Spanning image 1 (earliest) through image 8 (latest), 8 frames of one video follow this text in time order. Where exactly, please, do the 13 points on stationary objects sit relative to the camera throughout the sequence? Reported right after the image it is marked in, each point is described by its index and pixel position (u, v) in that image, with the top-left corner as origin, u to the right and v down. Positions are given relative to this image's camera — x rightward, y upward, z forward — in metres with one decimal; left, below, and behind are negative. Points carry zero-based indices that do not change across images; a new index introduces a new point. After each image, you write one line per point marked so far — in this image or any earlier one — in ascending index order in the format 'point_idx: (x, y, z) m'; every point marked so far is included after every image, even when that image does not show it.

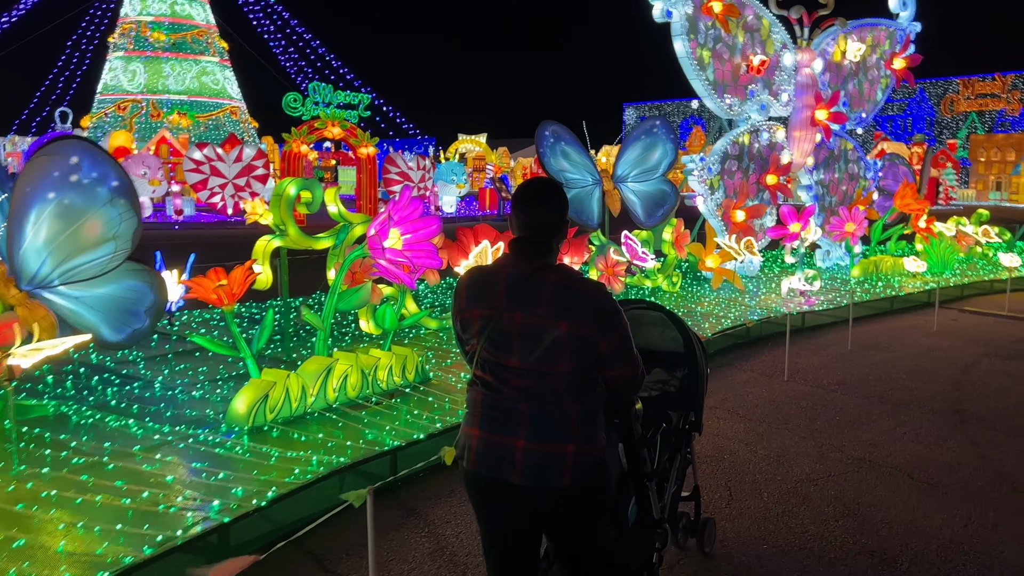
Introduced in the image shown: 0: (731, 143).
0: (+2.8, +1.8, +10.1) m
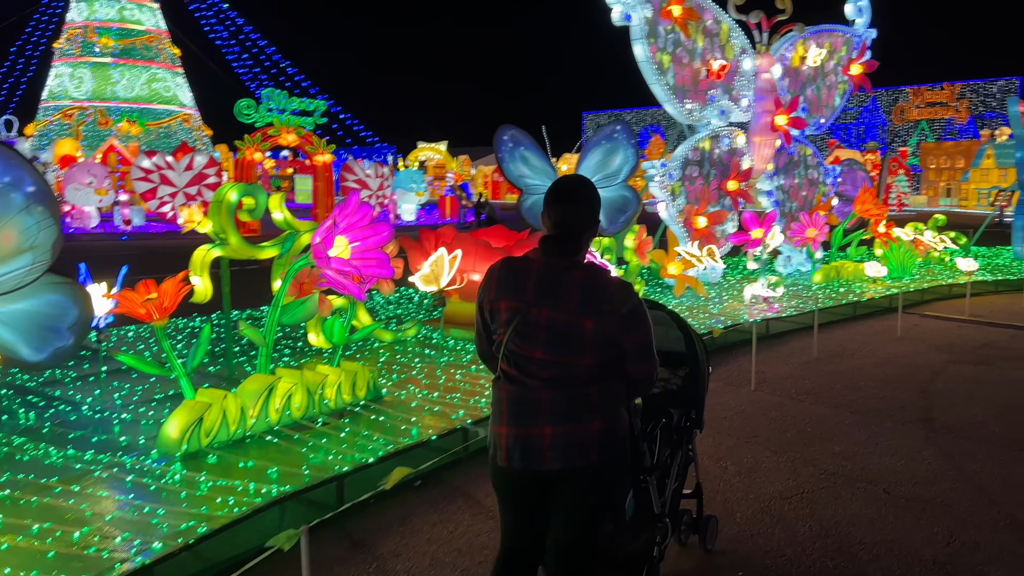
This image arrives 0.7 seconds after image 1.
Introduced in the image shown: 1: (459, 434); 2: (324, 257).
0: (+2.2, +1.7, +10.0) m
1: (-0.3, -0.8, +4.5) m
2: (-1.1, +0.2, +4.5) m
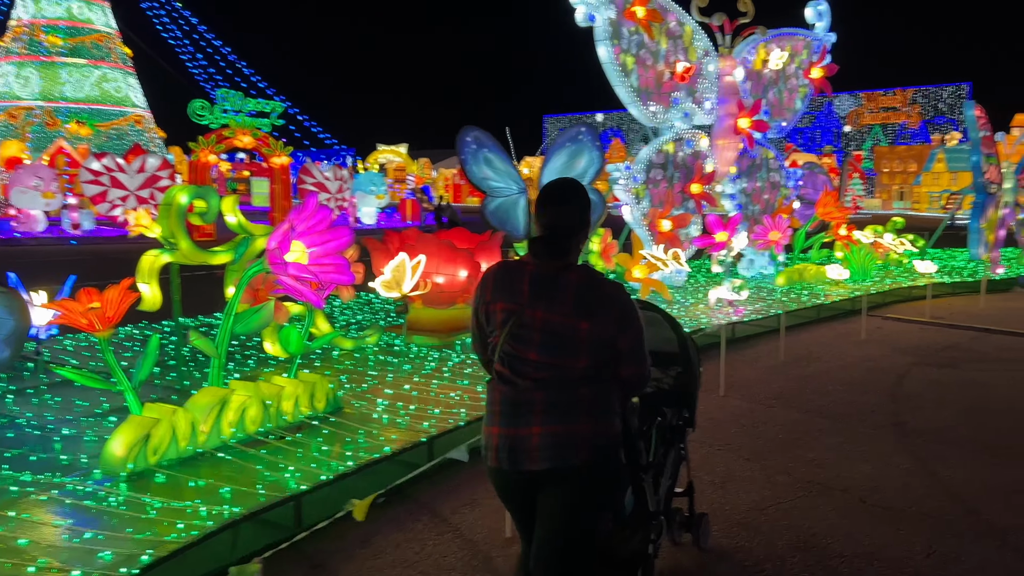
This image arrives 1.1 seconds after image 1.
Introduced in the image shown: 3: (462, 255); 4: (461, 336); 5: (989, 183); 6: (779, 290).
0: (+1.8, +1.7, +9.9) m
1: (-0.5, -0.8, +4.3) m
2: (-1.2, +0.1, +4.3) m
3: (-0.4, +0.2, +6.3) m
4: (-0.4, -0.4, +6.7) m
5: (+6.7, +1.5, +11.4) m
6: (+3.6, 0.0, +10.9) m
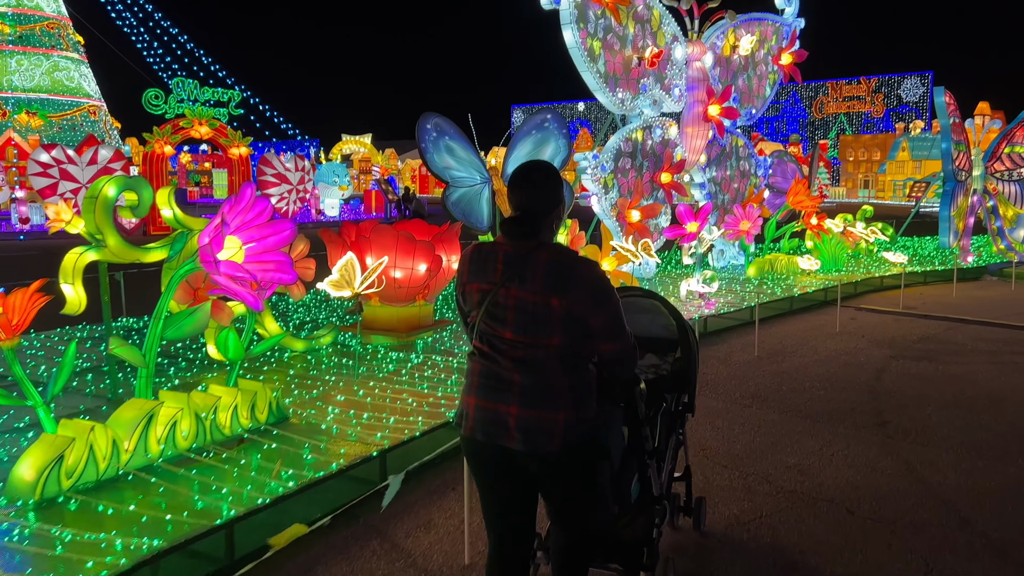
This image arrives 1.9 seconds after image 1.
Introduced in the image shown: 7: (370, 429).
0: (+1.3, +1.8, +9.6) m
1: (-0.7, -0.8, +3.9) m
2: (-1.4, +0.1, +3.9) m
3: (-0.7, +0.3, +5.9) m
4: (-0.7, -0.4, +6.3) m
5: (+6.3, +1.6, +11.3) m
6: (+3.2, +0.1, +10.7) m
7: (-0.8, -0.8, +4.3) m
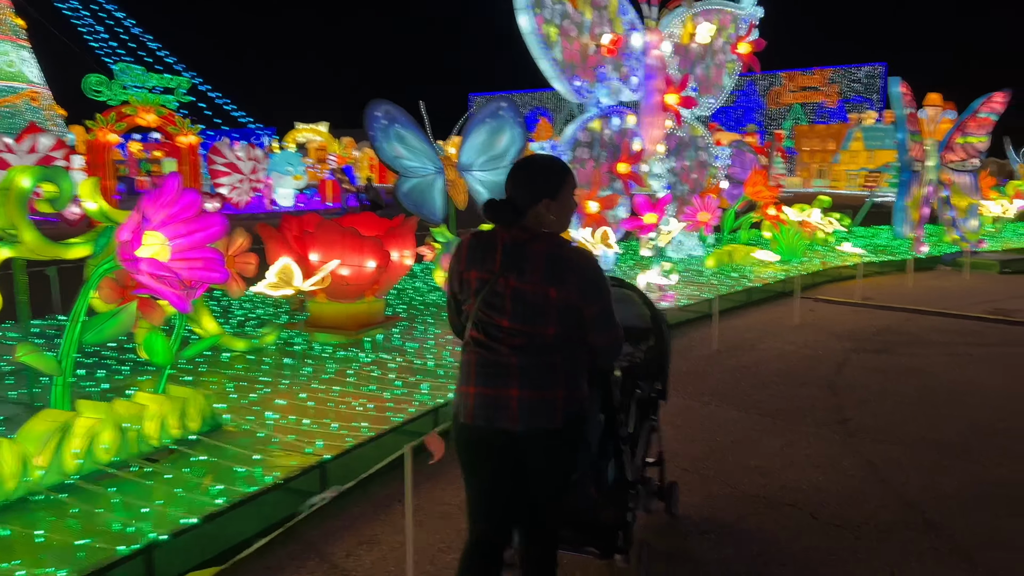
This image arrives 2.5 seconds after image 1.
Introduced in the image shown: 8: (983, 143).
0: (+0.8, +1.9, +9.4) m
1: (-0.9, -0.8, +3.6) m
2: (-1.7, +0.1, +3.6) m
3: (-1.0, +0.3, +5.7) m
4: (-1.1, -0.3, +6.0) m
5: (+5.6, +1.8, +11.3) m
6: (+2.6, +0.2, +10.6) m
7: (-1.0, -0.8, +4.1) m
8: (+7.4, +2.3, +12.7) m
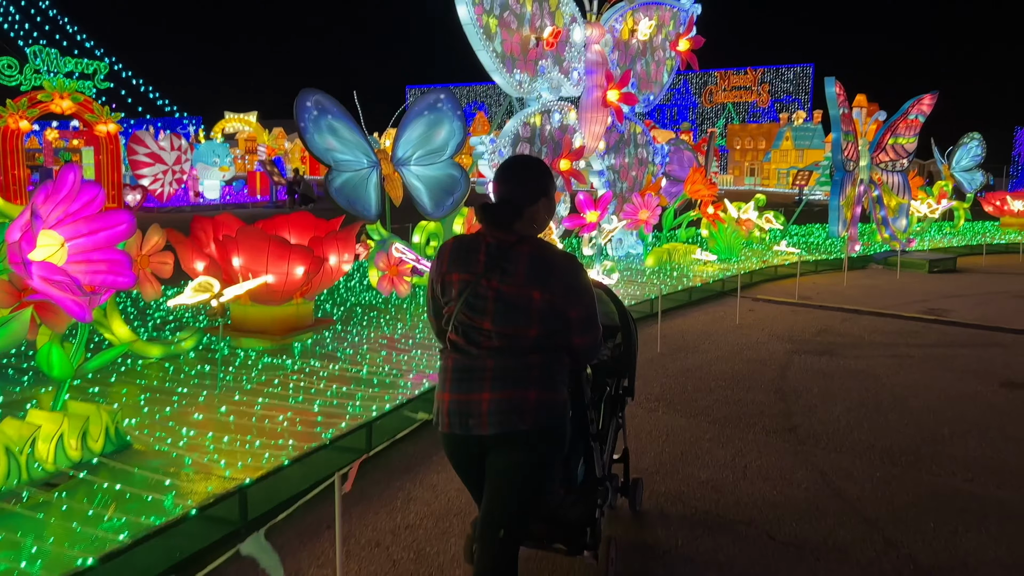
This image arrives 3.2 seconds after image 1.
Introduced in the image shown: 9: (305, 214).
0: (+0.1, +1.9, +9.1) m
1: (-1.1, -0.9, +3.3) m
2: (-1.9, +0.1, +3.2) m
3: (-1.4, +0.3, +5.3) m
4: (-1.5, -0.3, +5.7) m
5: (+4.8, +1.8, +11.4) m
6: (+1.8, +0.2, +10.5) m
7: (-1.3, -0.8, +3.7) m
8: (+6.4, +2.3, +12.9) m
9: (-1.5, +0.5, +5.6) m
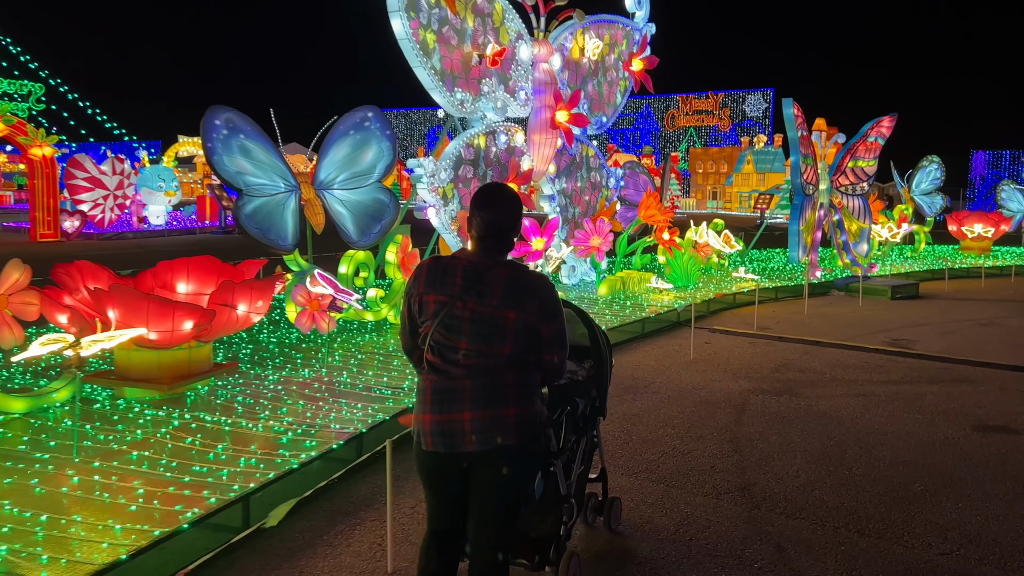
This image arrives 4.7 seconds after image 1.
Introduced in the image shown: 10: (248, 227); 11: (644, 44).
0: (-0.5, +1.5, +8.6) m
1: (-1.5, -1.1, +2.6) m
2: (-2.3, -0.1, +2.5) m
3: (-1.9, 0.0, +4.6) m
4: (-2.0, -0.6, +5.0) m
5: (+4.0, +1.4, +11.0) m
6: (+1.1, -0.2, +10.0) m
7: (-1.7, -1.0, +3.0) m
8: (+5.6, +1.9, +12.6) m
9: (-2.0, +0.3, +5.0) m
10: (-2.0, +0.5, +6.1) m
11: (+1.9, +3.6, +11.7) m
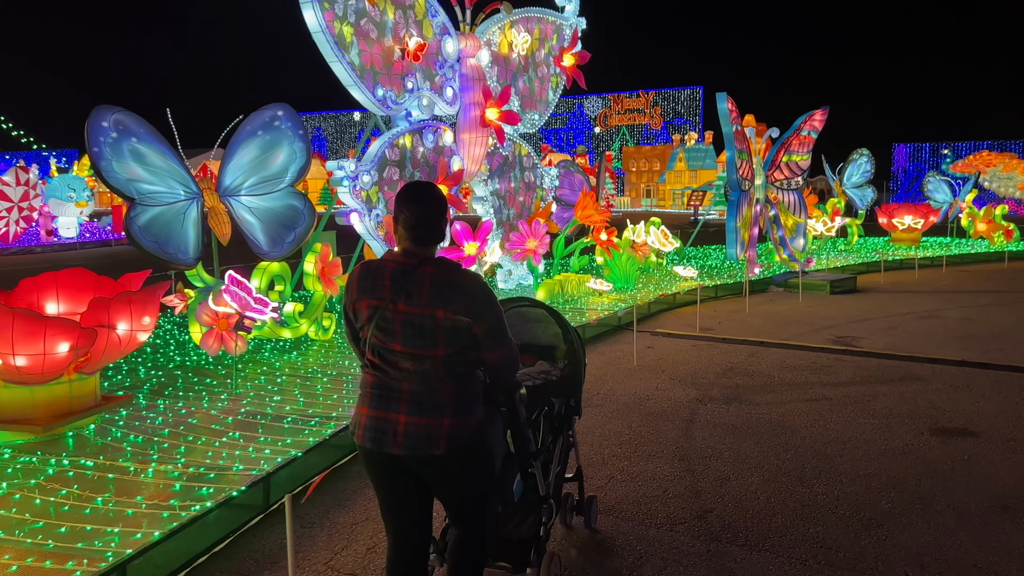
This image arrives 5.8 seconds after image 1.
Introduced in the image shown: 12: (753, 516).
0: (-1.2, +1.4, +8.0) m
1: (-1.7, -1.2, +2.0) m
2: (-2.5, -0.2, +1.8) m
3: (-2.3, -0.1, +4.0) m
4: (-2.4, -0.7, +4.3) m
5: (+3.1, +1.5, +10.8) m
6: (+0.3, -0.2, +9.5) m
7: (-1.9, -1.1, +2.4) m
8: (+4.6, +2.0, +12.5) m
9: (-2.4, +0.1, +4.3) m
10: (-2.5, +0.3, +5.4) m
11: (+0.9, +3.5, +11.3) m
12: (+1.1, -1.1, +3.7) m
